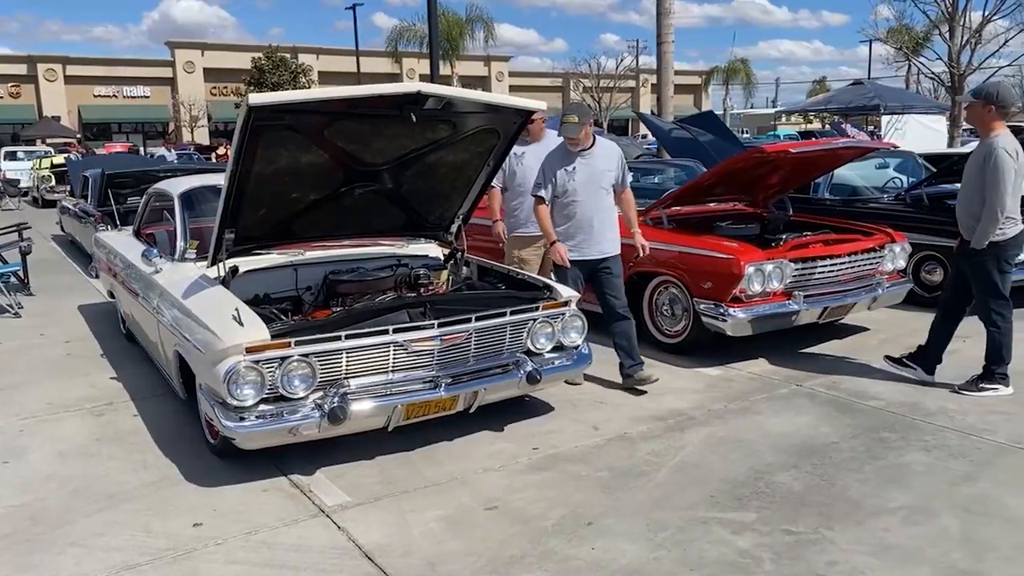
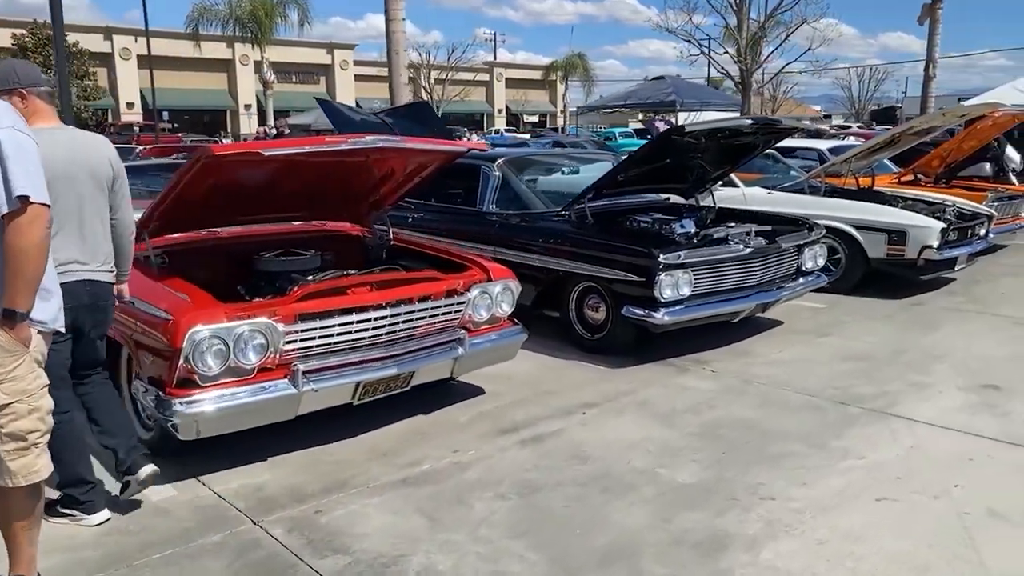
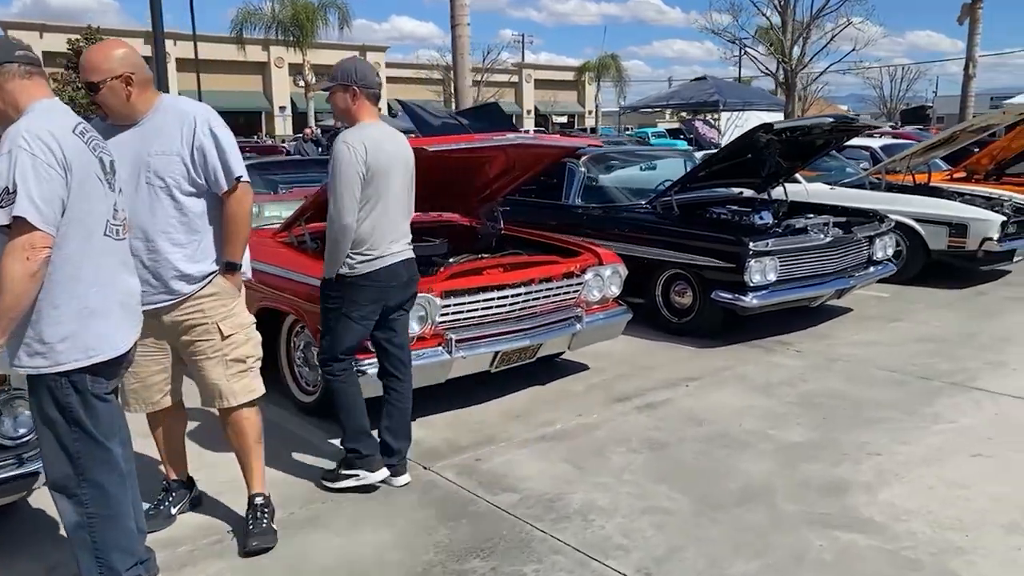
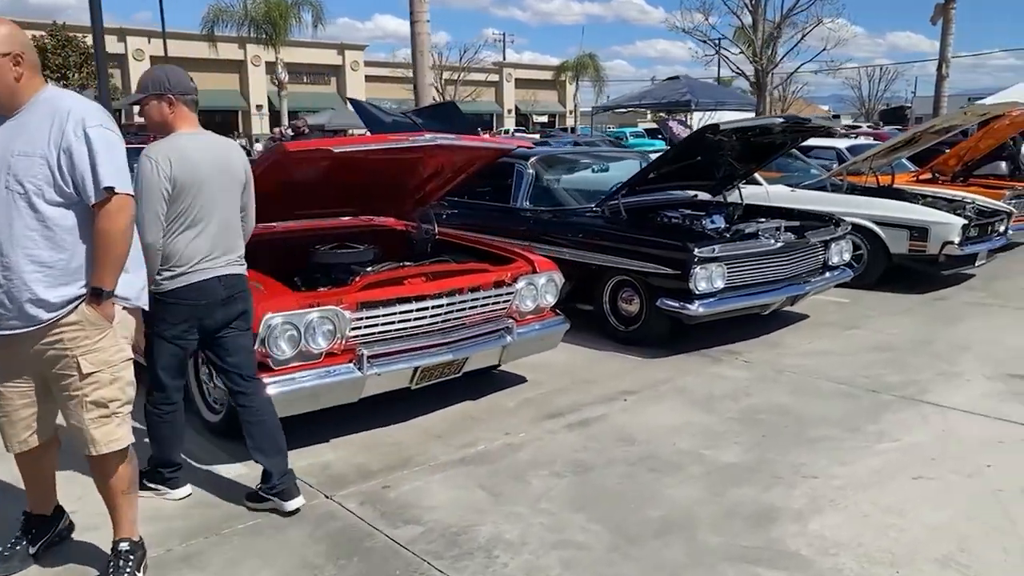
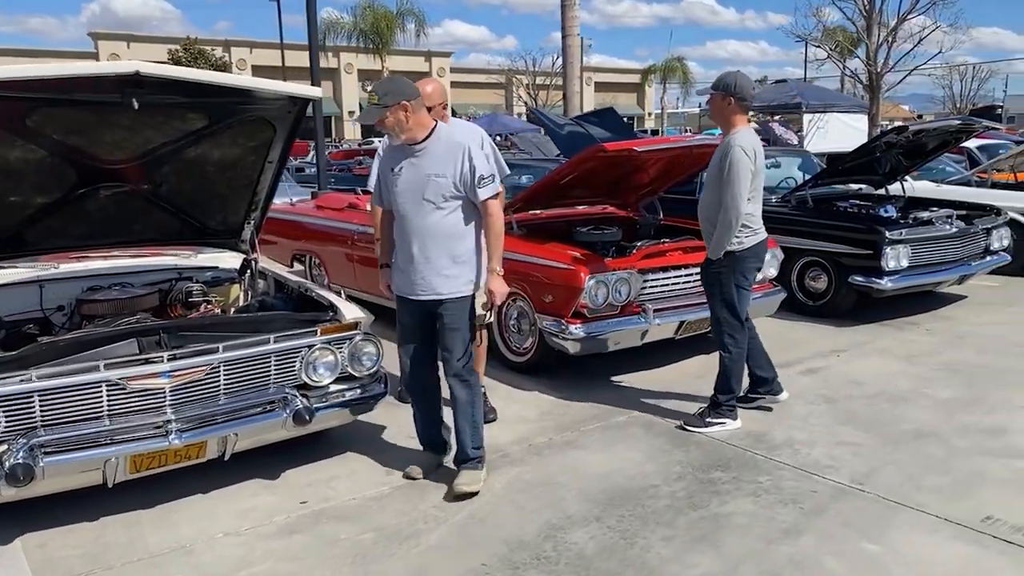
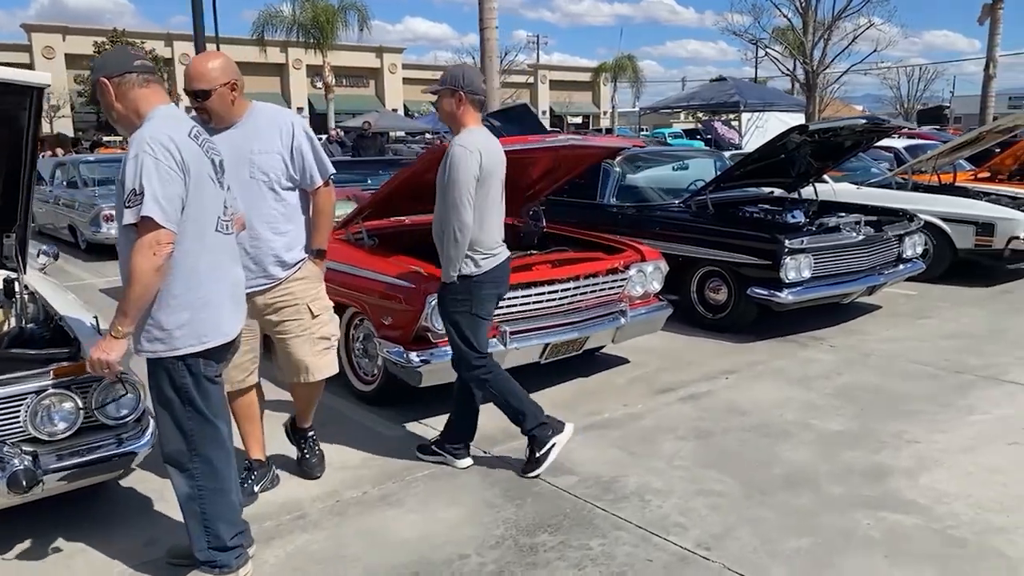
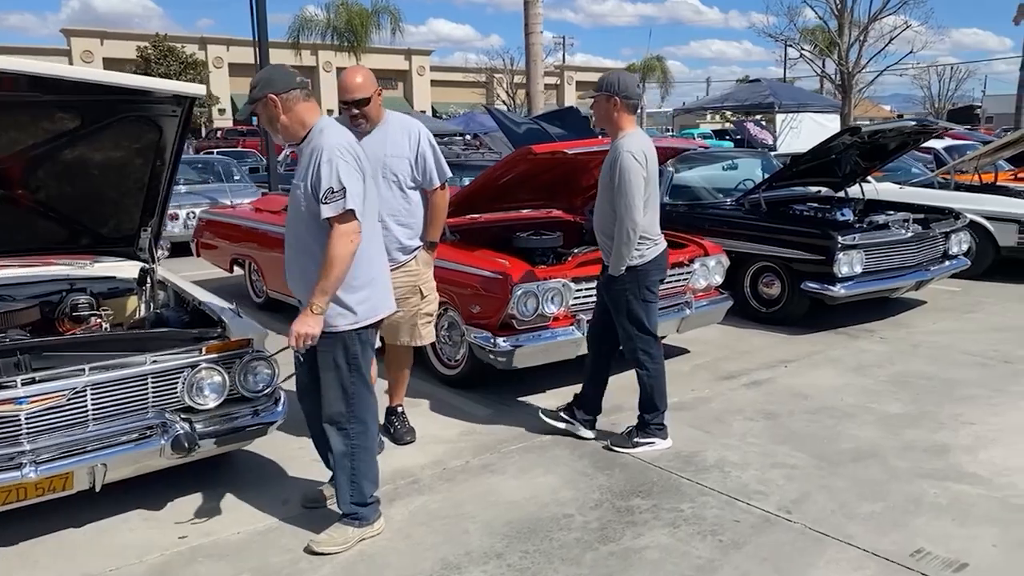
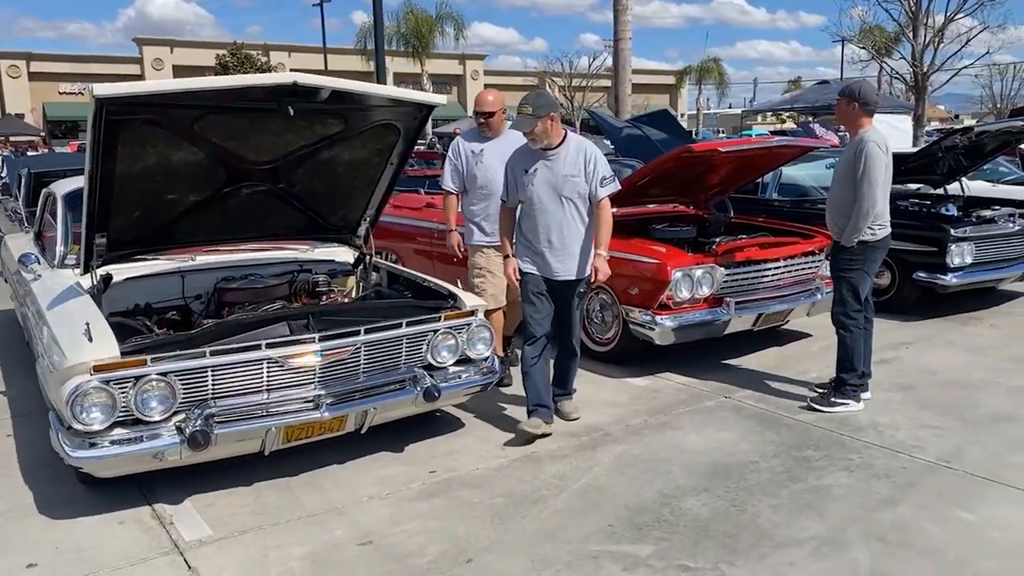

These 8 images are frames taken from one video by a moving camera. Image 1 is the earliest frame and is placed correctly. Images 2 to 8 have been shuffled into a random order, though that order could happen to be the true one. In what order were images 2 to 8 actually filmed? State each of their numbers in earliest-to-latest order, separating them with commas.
8, 5, 7, 6, 3, 4, 2
